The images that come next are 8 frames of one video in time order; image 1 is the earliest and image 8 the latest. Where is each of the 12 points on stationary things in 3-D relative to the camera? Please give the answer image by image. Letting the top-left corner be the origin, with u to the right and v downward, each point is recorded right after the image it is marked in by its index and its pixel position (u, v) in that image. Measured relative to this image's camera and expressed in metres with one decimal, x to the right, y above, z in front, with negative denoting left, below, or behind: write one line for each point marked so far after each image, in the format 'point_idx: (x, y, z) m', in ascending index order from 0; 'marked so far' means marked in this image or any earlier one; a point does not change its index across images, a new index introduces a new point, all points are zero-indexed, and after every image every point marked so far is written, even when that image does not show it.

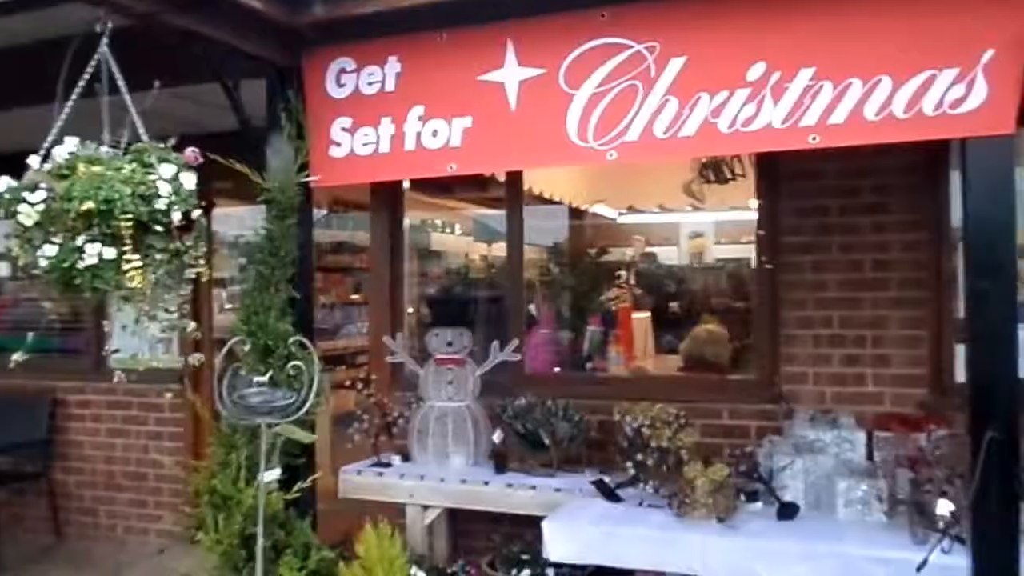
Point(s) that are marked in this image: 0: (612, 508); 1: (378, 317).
0: (+0.4, -1.0, +3.6) m
1: (-0.8, -0.2, +5.0) m
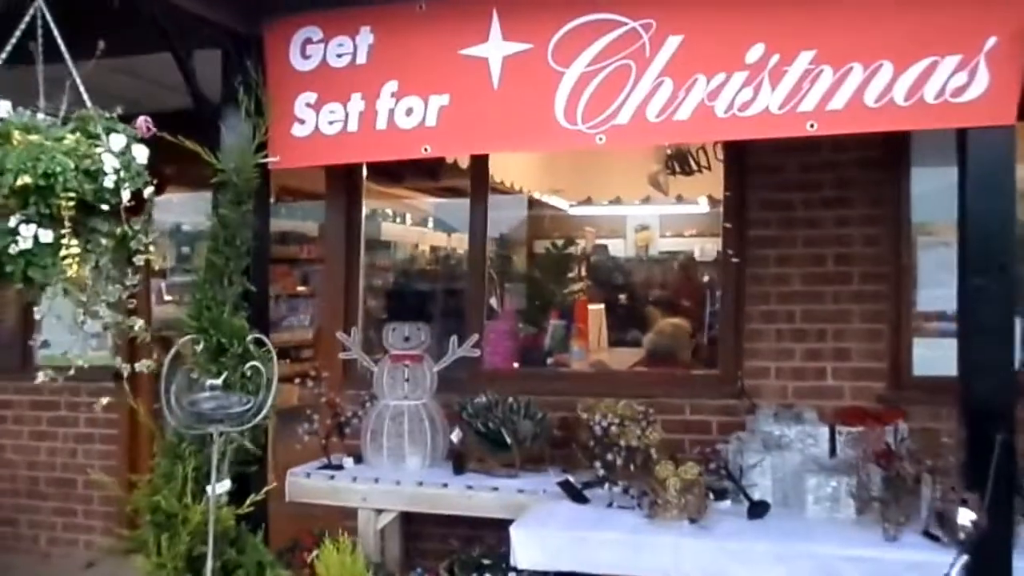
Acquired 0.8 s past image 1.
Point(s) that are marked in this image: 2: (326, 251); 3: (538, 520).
0: (+0.3, -0.9, +3.4) m
1: (-1.1, -0.1, +4.8) m
2: (-1.1, +0.2, +4.8) m
3: (+0.1, -0.9, +3.3) m
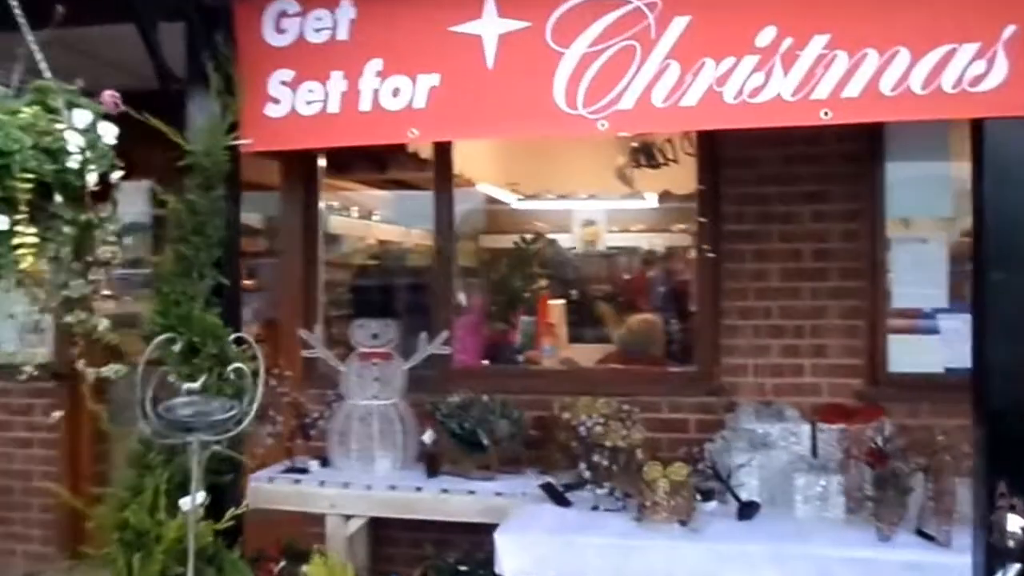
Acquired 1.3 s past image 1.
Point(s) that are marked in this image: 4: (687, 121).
0: (+0.2, -0.9, +3.3) m
1: (-1.3, -0.1, +4.5) m
2: (-1.3, +0.2, +4.6) m
3: (0.0, -0.9, +3.1) m
4: (+0.5, +0.5, +2.5) m
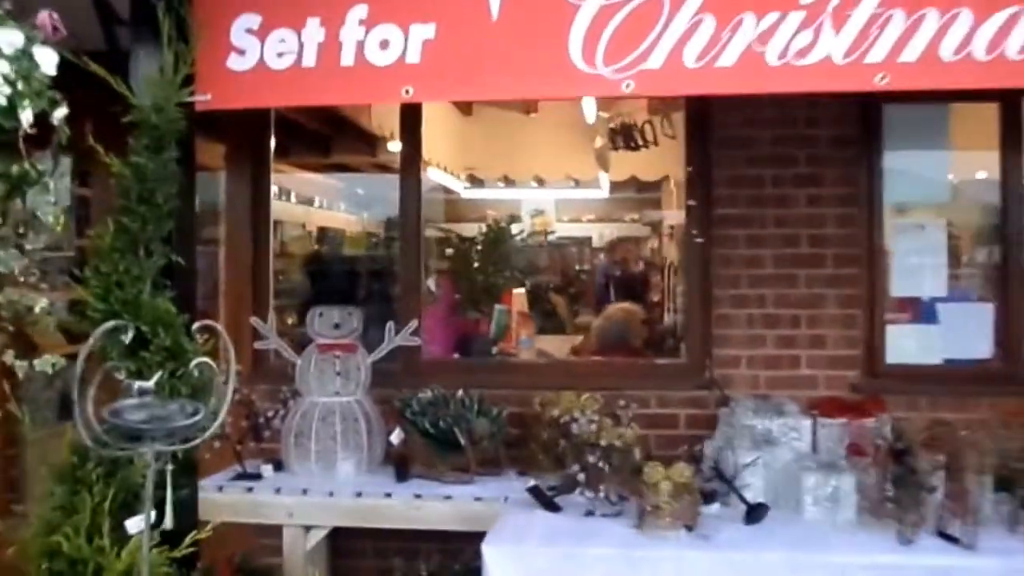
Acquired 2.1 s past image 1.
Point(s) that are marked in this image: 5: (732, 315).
0: (+0.2, -0.9, +3.0) m
1: (-1.4, 0.0, +4.1) m
2: (-1.5, +0.3, +4.2) m
3: (0.0, -0.9, +2.8) m
4: (+0.6, +0.6, +2.2) m
5: (+1.1, -0.1, +3.9) m
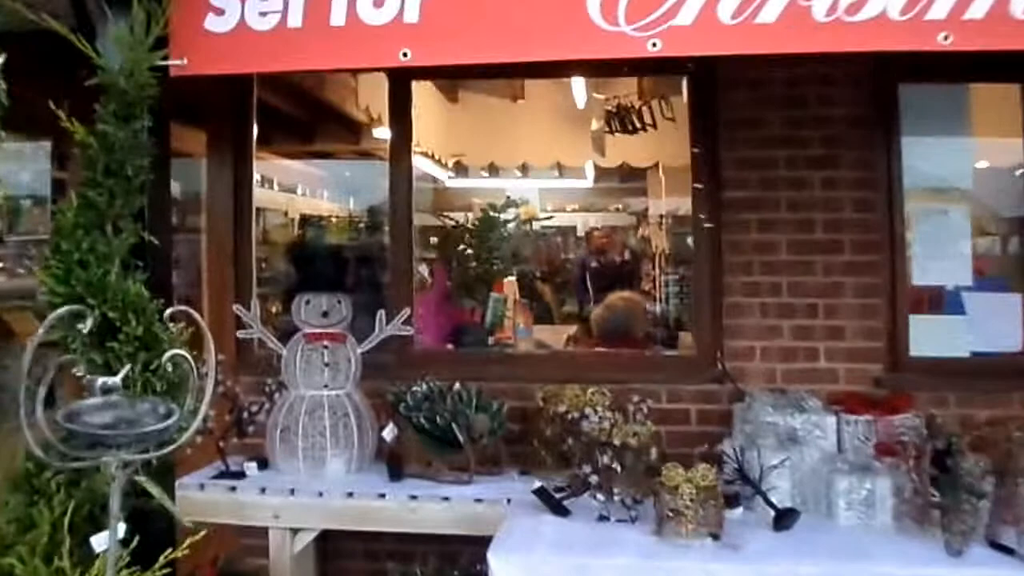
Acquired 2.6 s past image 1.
0: (+0.2, -0.8, +2.8) m
1: (-1.4, +0.1, +3.9) m
2: (-1.5, +0.4, +3.9) m
3: (0.0, -0.8, +2.6) m
4: (+0.6, +0.6, +1.9) m
5: (+1.1, -0.1, +3.7) m
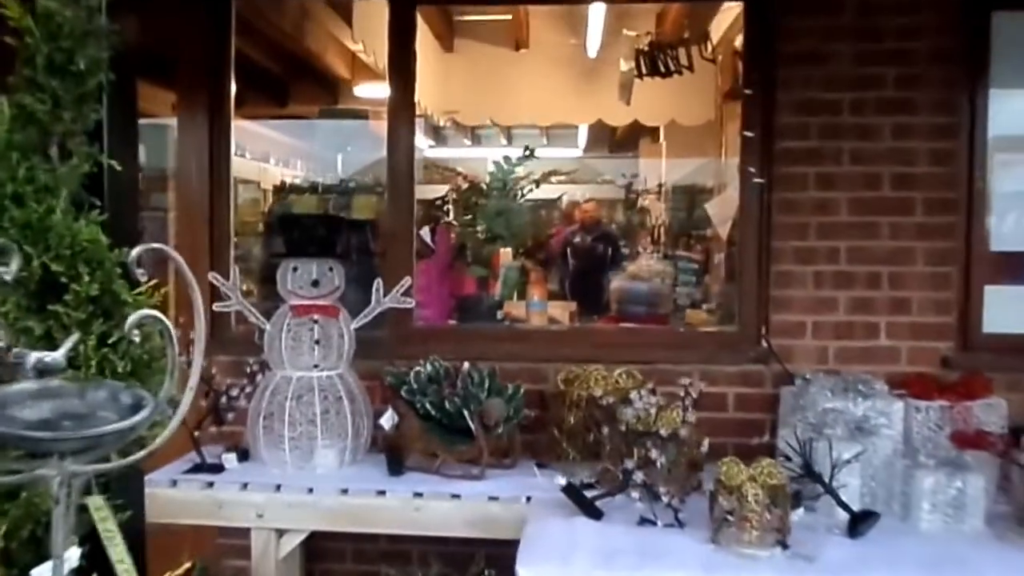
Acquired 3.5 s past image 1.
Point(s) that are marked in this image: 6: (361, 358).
0: (+0.3, -0.7, +2.4) m
1: (-1.4, +0.2, +3.4) m
2: (-1.4, +0.5, +3.4) m
3: (+0.1, -0.7, +2.2) m
4: (+0.7, +0.7, +1.5) m
5: (+1.1, +0.1, +3.3) m
6: (-0.6, -0.3, +3.3) m
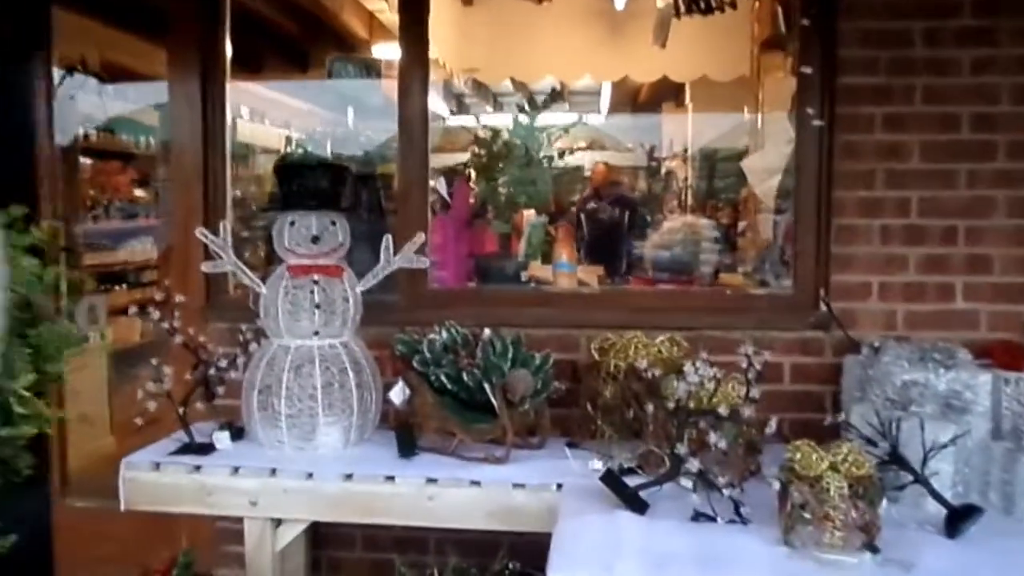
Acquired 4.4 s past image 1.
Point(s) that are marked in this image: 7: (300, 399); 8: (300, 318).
0: (+0.3, -0.6, +2.0) m
1: (-1.3, +0.3, +3.0) m
2: (-1.3, +0.7, +3.0) m
3: (+0.2, -0.6, +1.8) m
4: (+0.7, +0.8, +1.1) m
5: (+1.2, +0.2, +2.8) m
6: (-0.5, -0.1, +2.9) m
7: (-0.7, -0.3, +2.5) m
8: (-0.7, -0.1, +2.5) m
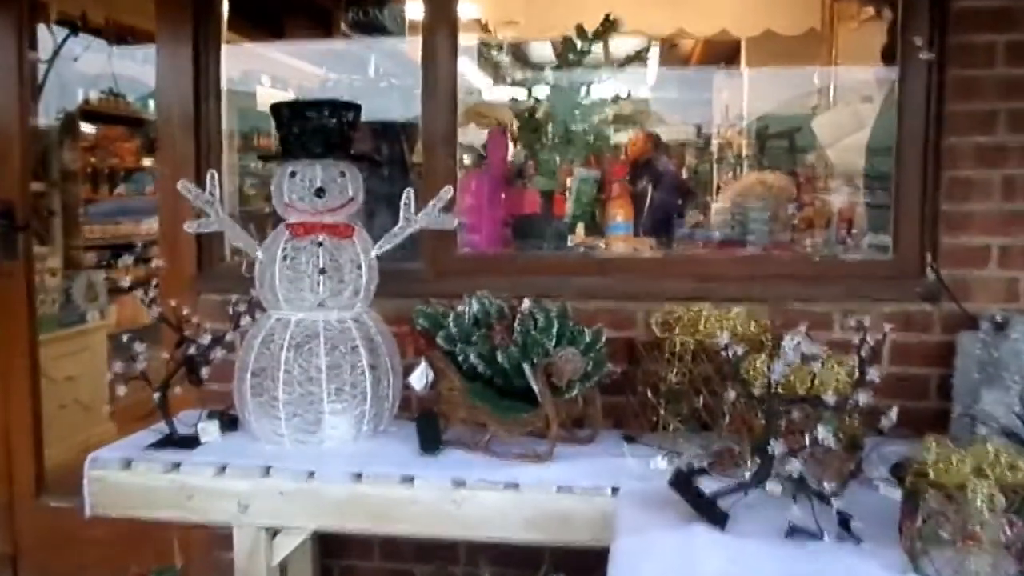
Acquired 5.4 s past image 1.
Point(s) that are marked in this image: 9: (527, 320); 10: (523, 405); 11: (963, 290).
0: (+0.4, -0.5, +1.5) m
1: (-1.1, +0.5, +2.6) m
2: (-1.2, +0.8, +2.6) m
3: (+0.3, -0.5, +1.4) m
4: (+0.8, +0.8, +0.6) m
5: (+1.3, +0.3, +2.3) m
6: (-0.4, 0.0, +2.5) m
7: (-0.6, -0.2, +2.1) m
8: (-0.6, 0.0, +2.1) m
9: (0.0, -0.1, +2.0) m
10: (0.0, -0.3, +2.1) m
11: (+1.3, 0.0, +2.3) m
